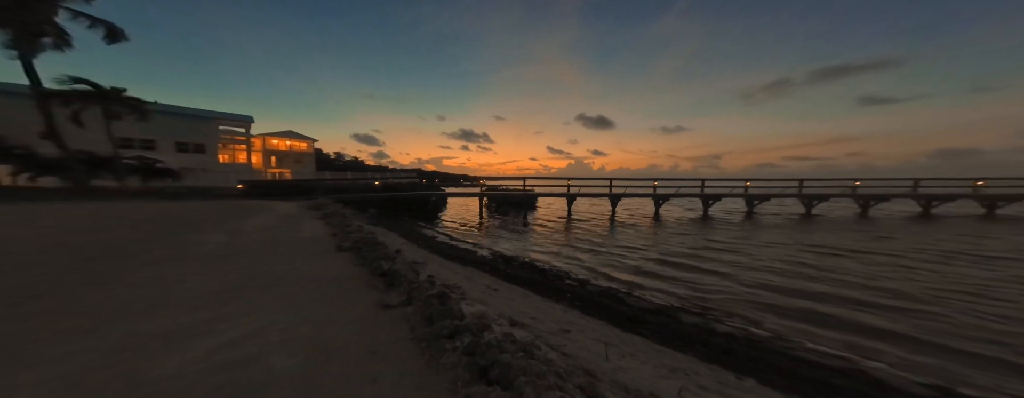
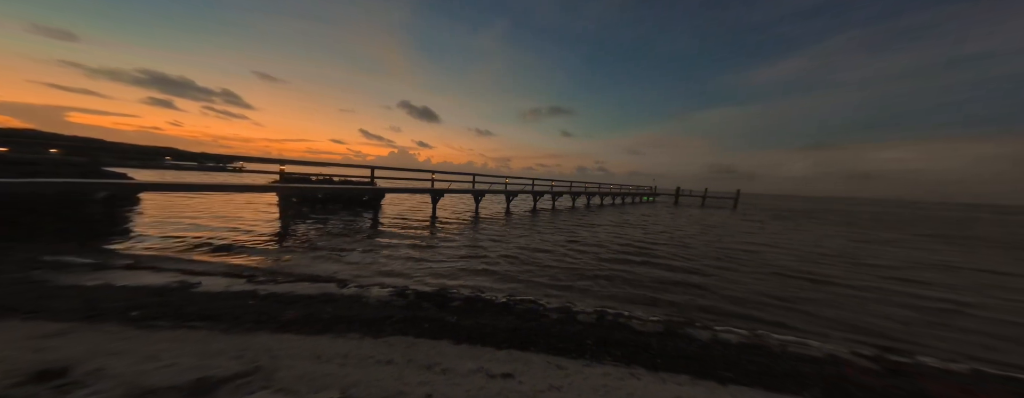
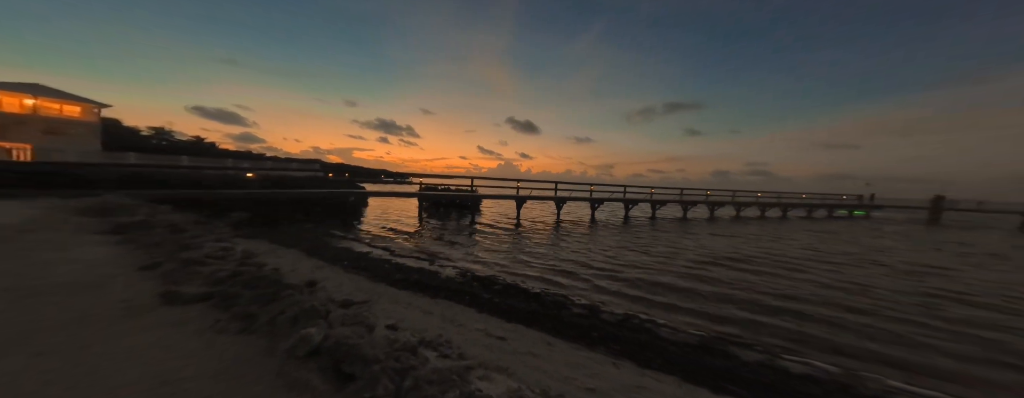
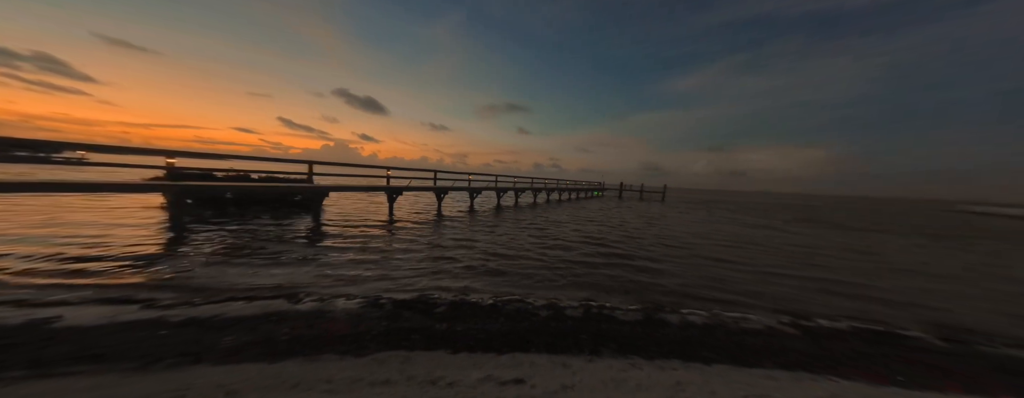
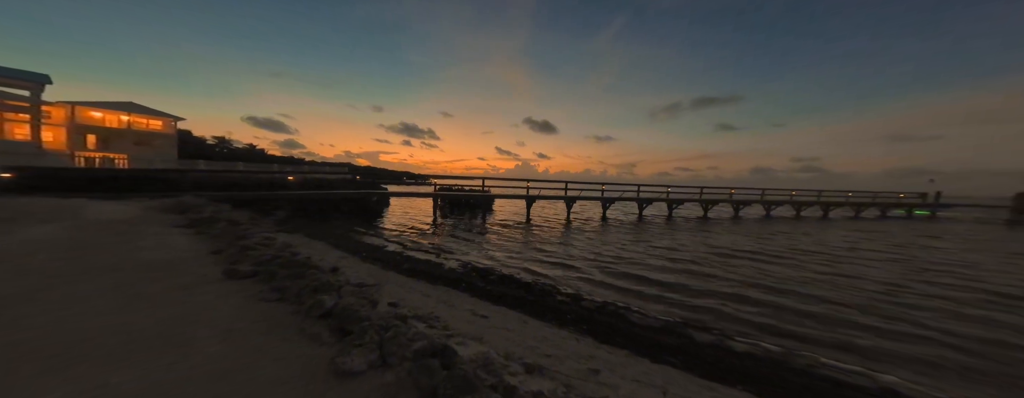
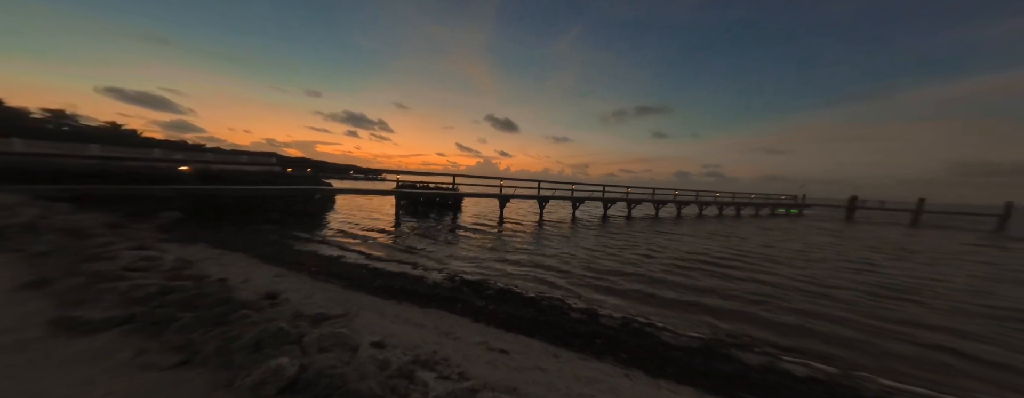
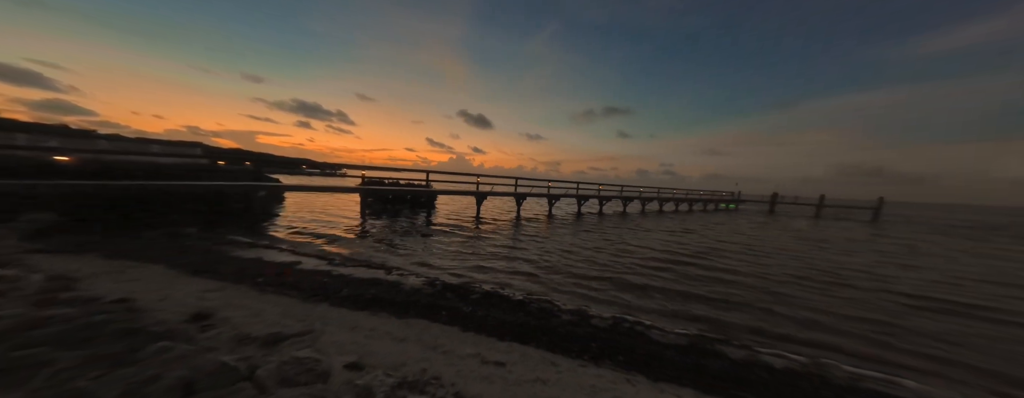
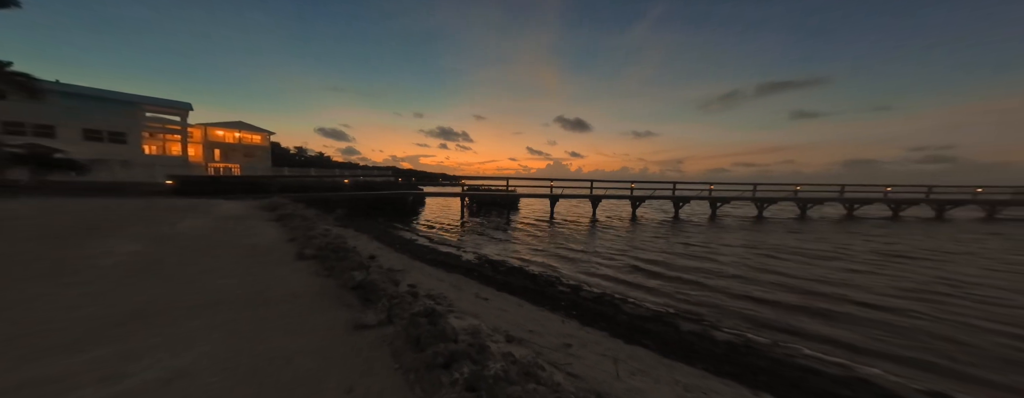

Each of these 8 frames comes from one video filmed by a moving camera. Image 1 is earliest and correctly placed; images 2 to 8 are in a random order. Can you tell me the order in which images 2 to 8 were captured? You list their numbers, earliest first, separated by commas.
8, 5, 3, 6, 7, 2, 4
